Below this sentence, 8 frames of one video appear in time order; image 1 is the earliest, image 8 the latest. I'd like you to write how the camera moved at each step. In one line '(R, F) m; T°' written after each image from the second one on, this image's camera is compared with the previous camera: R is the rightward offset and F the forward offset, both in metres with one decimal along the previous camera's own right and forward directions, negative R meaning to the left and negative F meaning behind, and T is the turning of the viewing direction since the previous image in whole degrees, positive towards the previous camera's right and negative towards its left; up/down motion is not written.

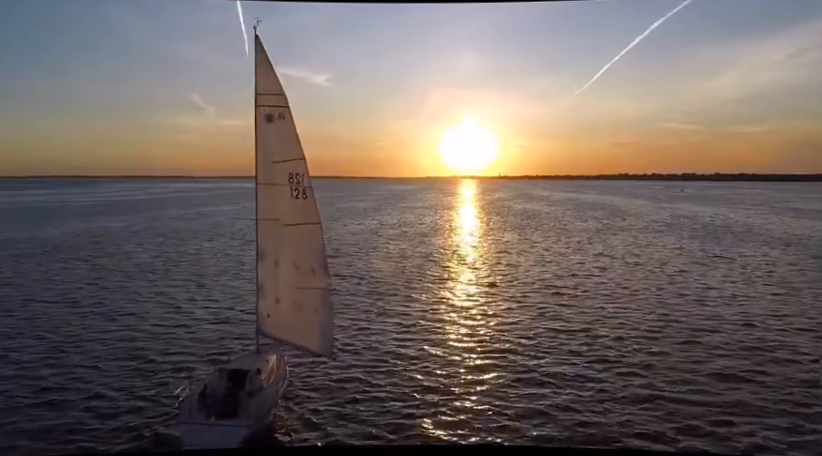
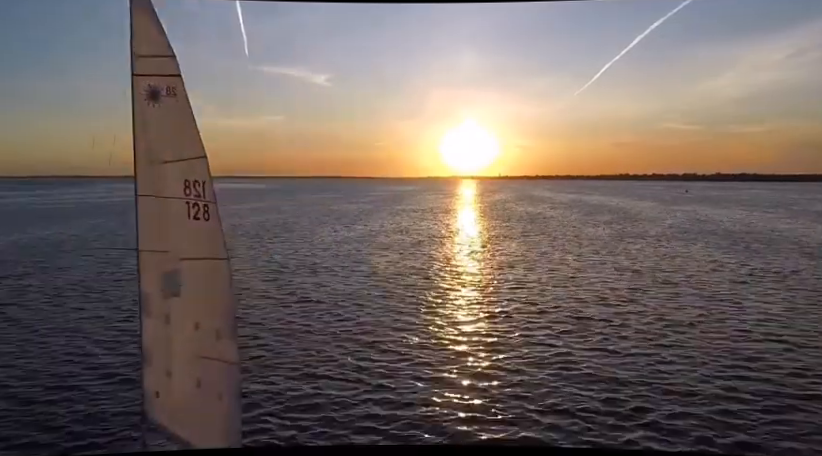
(+0.5, +4.1) m; 0°
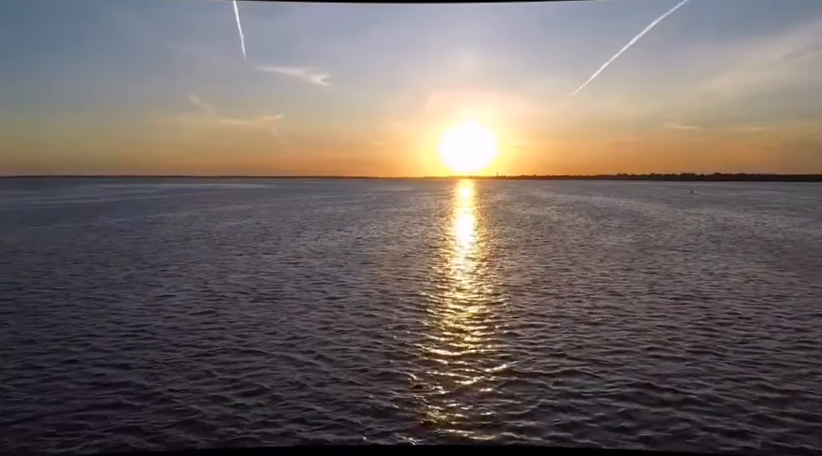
(+0.5, +5.2) m; 0°
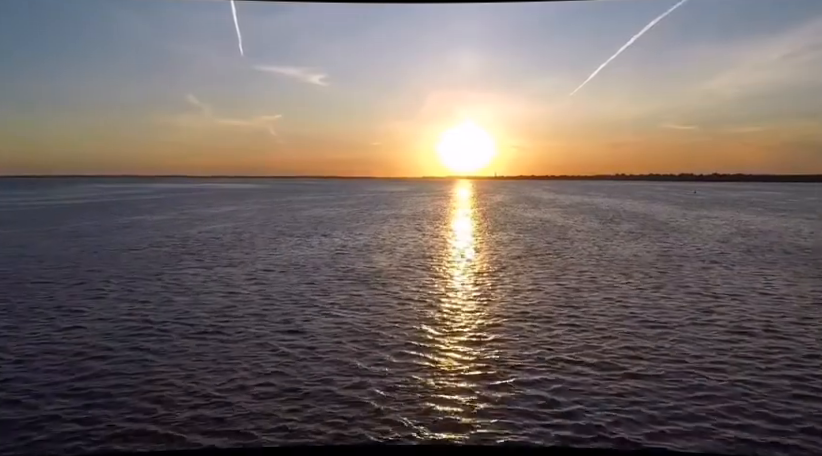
(+0.4, +4.2) m; 0°
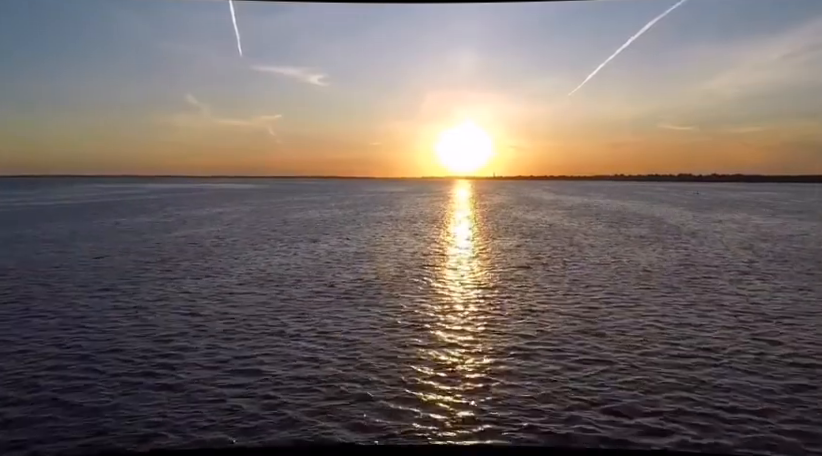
(+0.2, +2.9) m; 0°
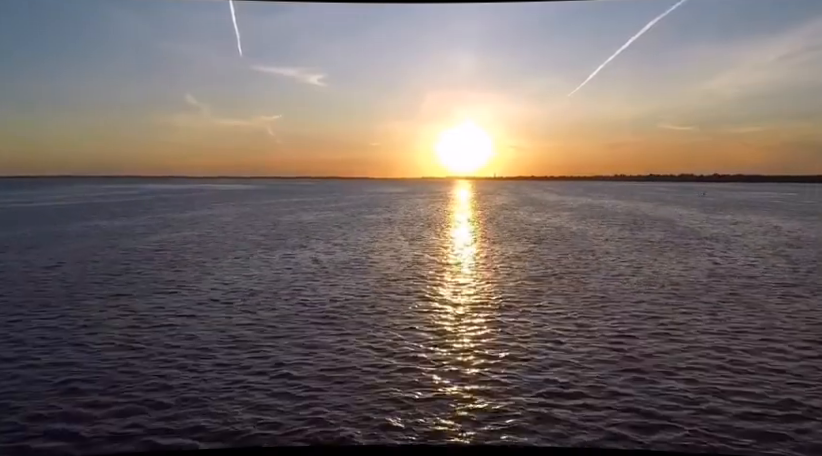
(+0.1, +3.3) m; 0°
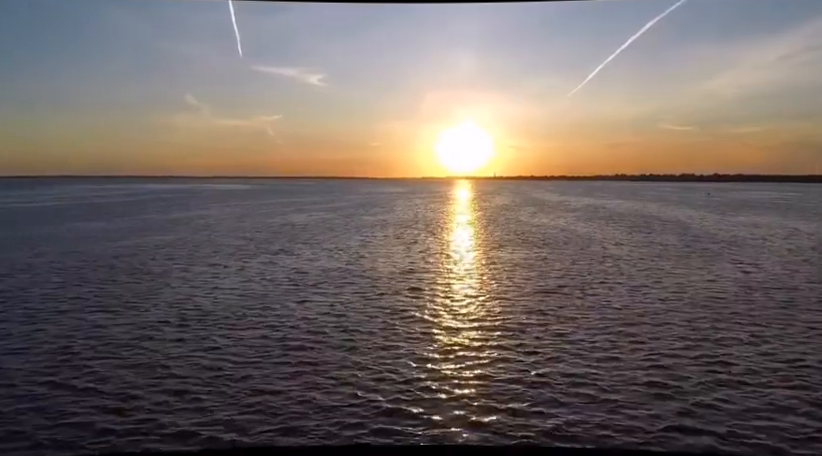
(+0.3, +3.3) m; 0°
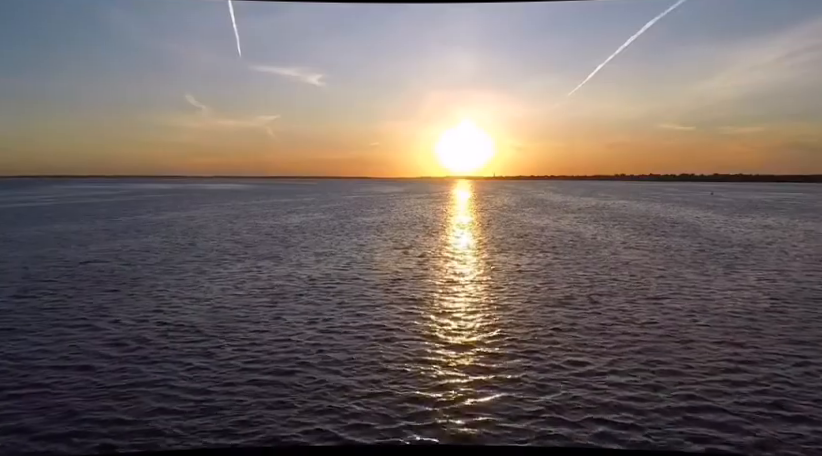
(+0.2, +2.3) m; 0°
